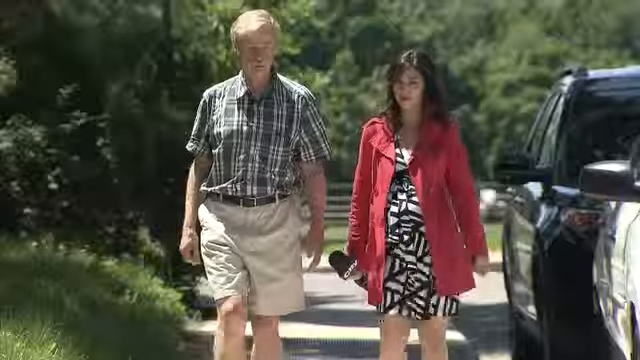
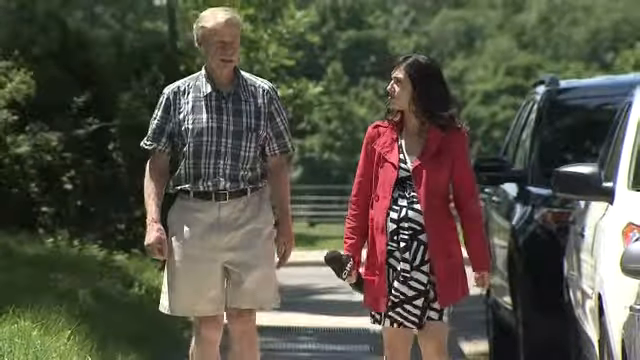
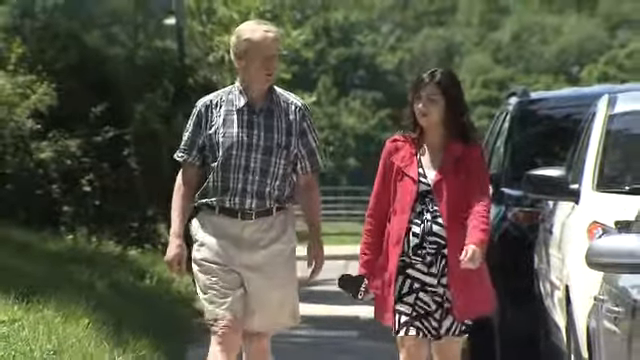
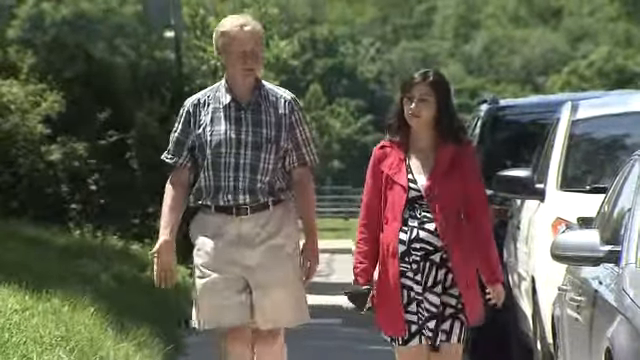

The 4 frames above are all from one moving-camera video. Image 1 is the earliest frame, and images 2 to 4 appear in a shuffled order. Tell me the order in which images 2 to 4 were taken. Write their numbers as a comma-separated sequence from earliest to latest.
2, 3, 4
